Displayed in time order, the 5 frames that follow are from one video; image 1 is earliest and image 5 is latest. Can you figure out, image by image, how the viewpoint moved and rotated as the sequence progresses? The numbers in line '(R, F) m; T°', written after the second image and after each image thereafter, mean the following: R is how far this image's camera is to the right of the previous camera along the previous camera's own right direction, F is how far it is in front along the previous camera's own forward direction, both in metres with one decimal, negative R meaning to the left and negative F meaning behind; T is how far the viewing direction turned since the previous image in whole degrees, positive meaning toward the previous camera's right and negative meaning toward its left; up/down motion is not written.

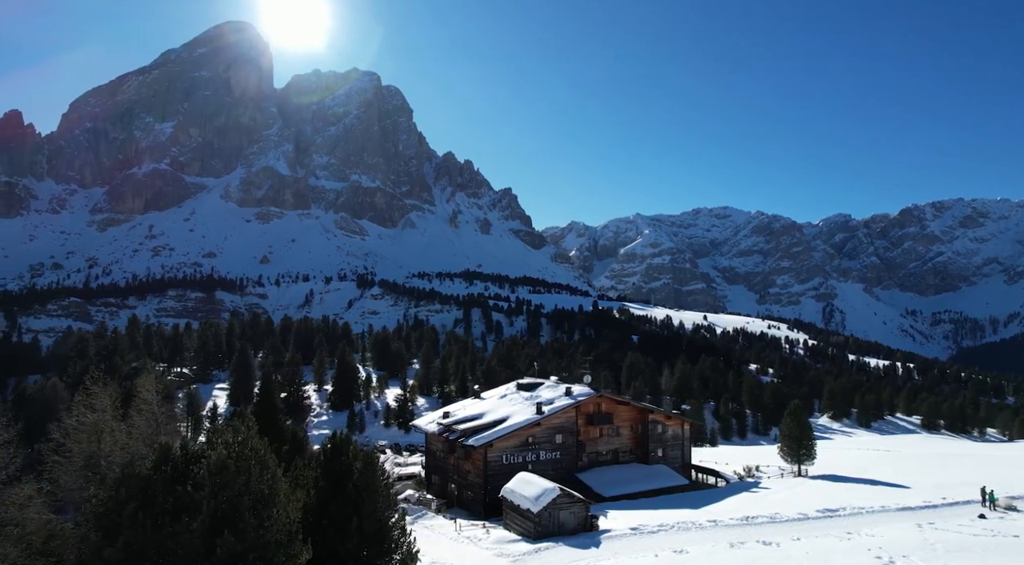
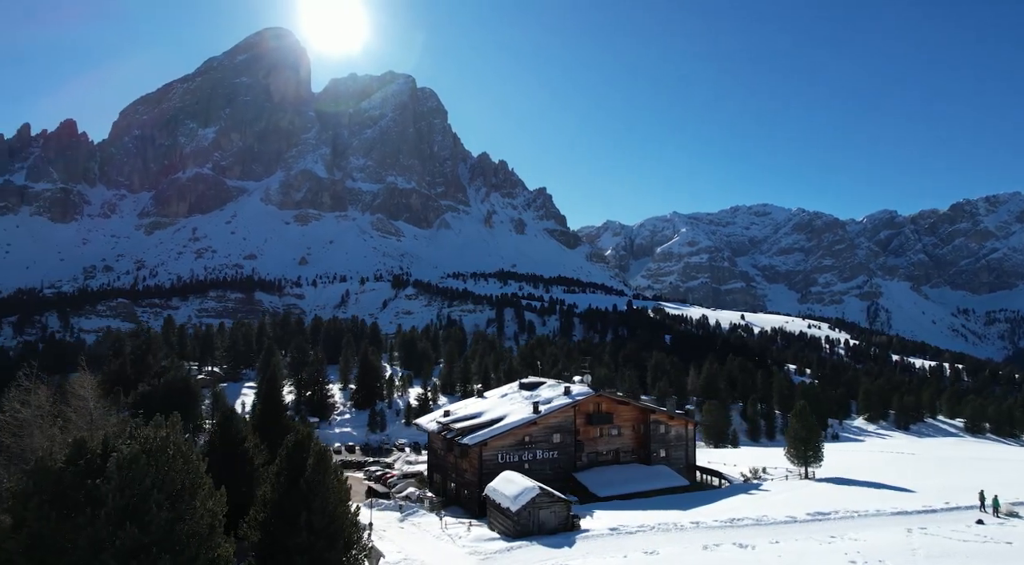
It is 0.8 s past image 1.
(+2.7, 0.0) m; -3°
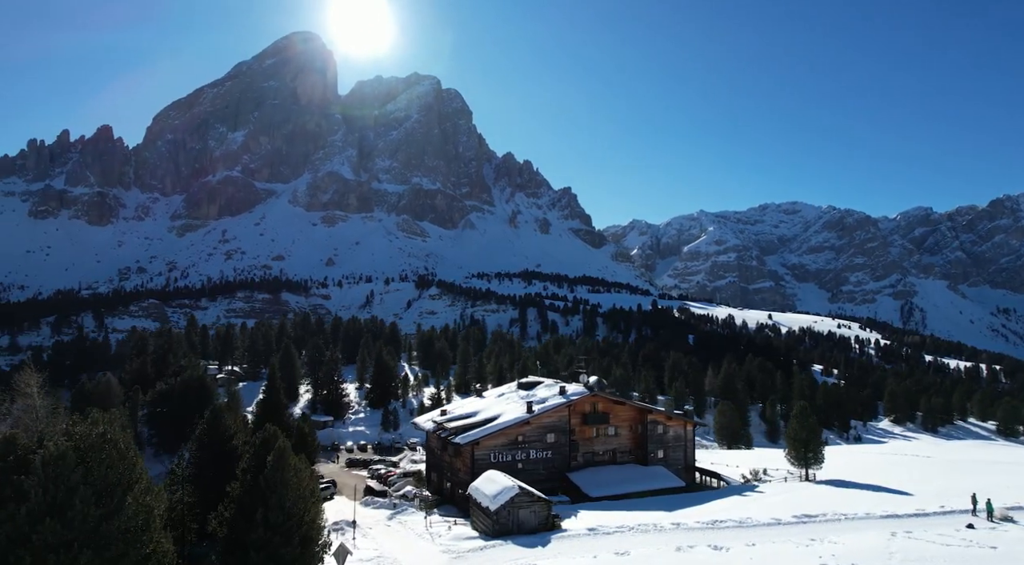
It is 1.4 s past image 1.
(+2.2, 0.0) m; -2°
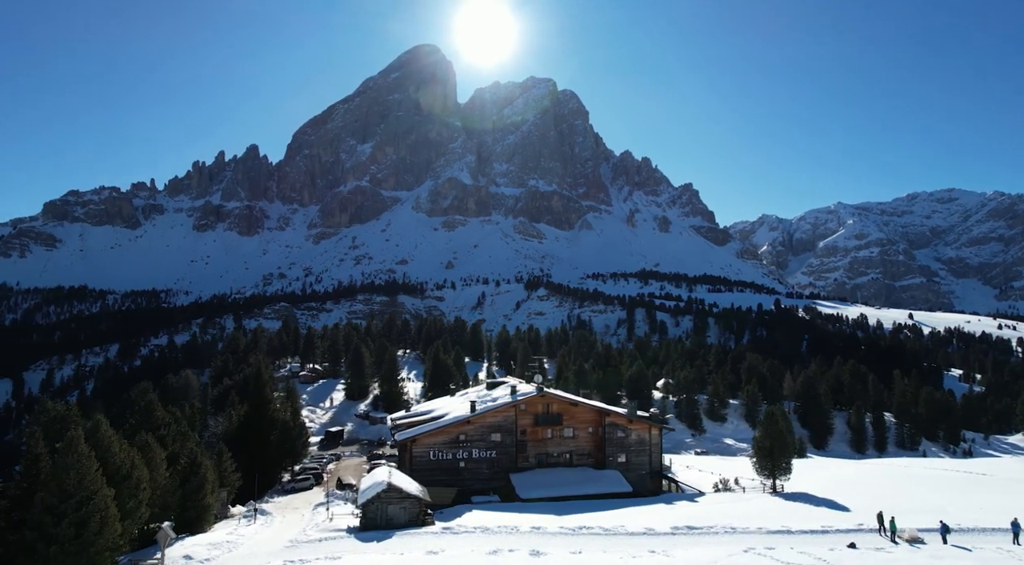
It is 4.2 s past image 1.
(+12.2, +1.3) m; -12°
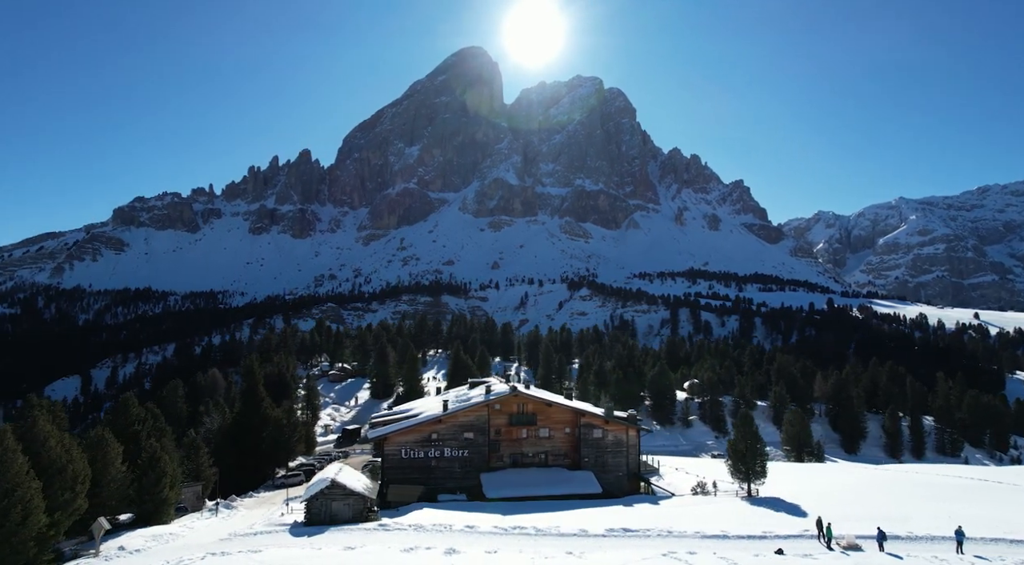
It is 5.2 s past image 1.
(+5.2, +0.4) m; -5°
